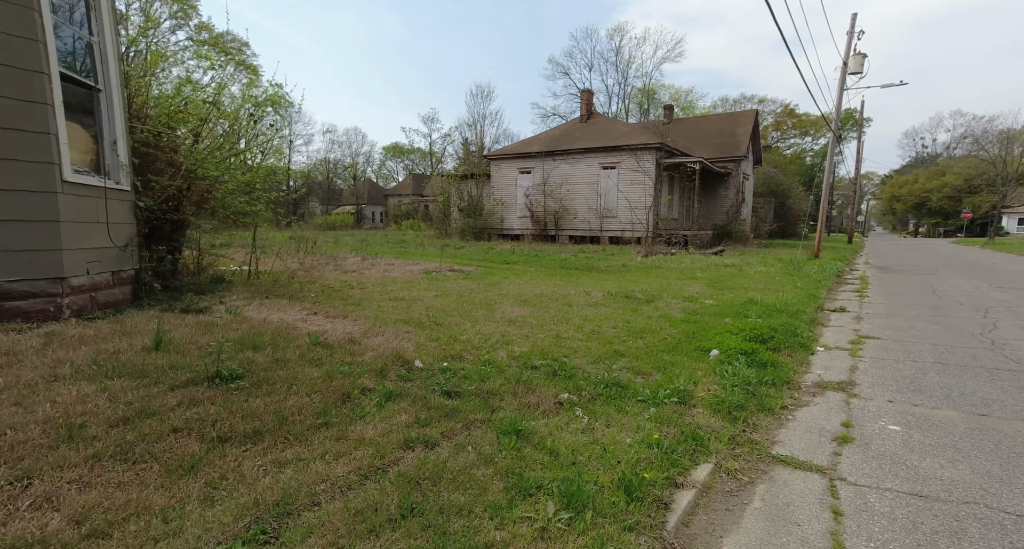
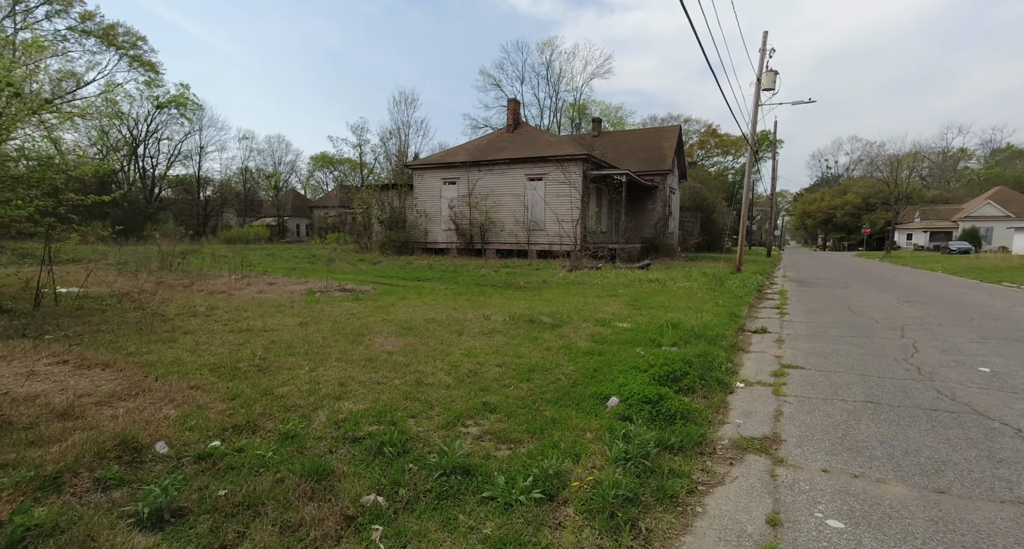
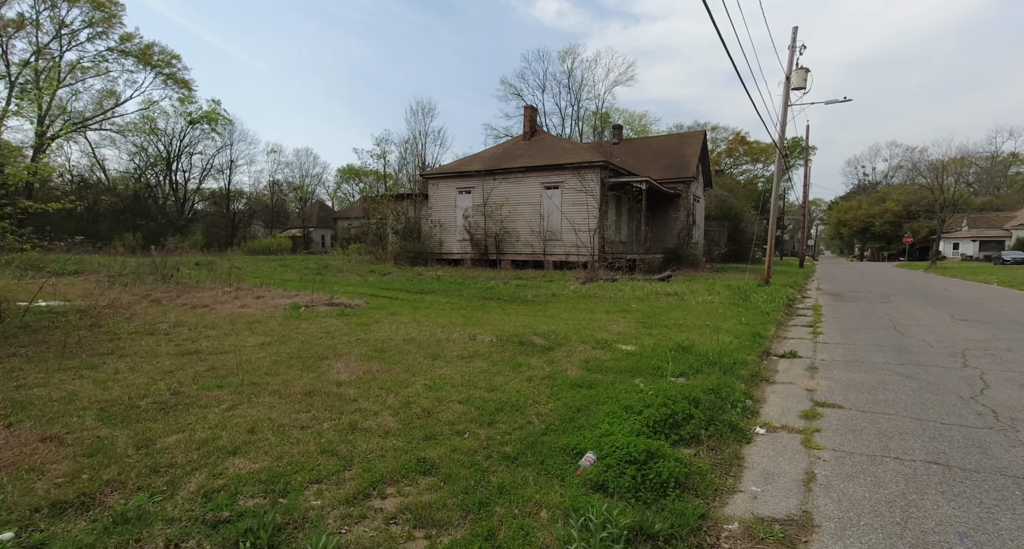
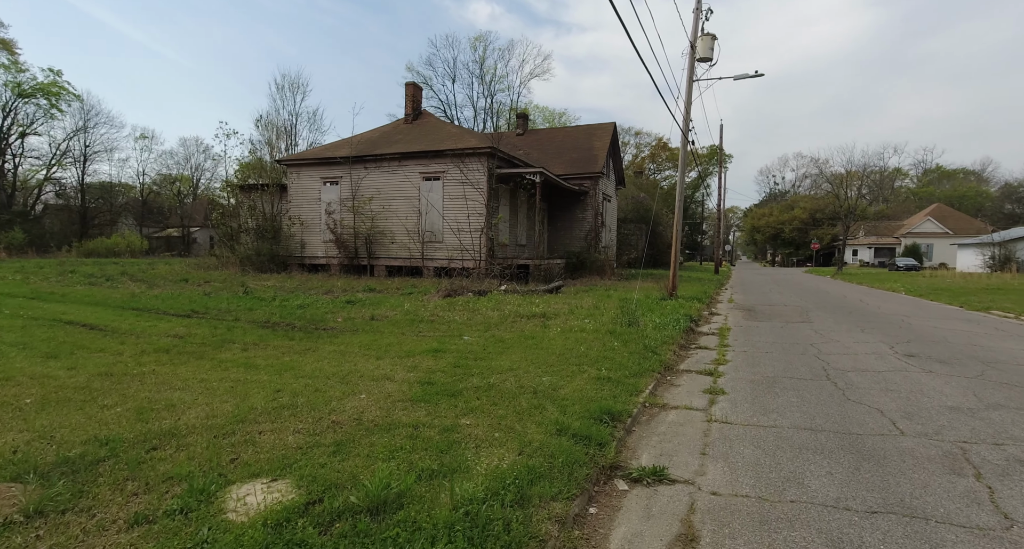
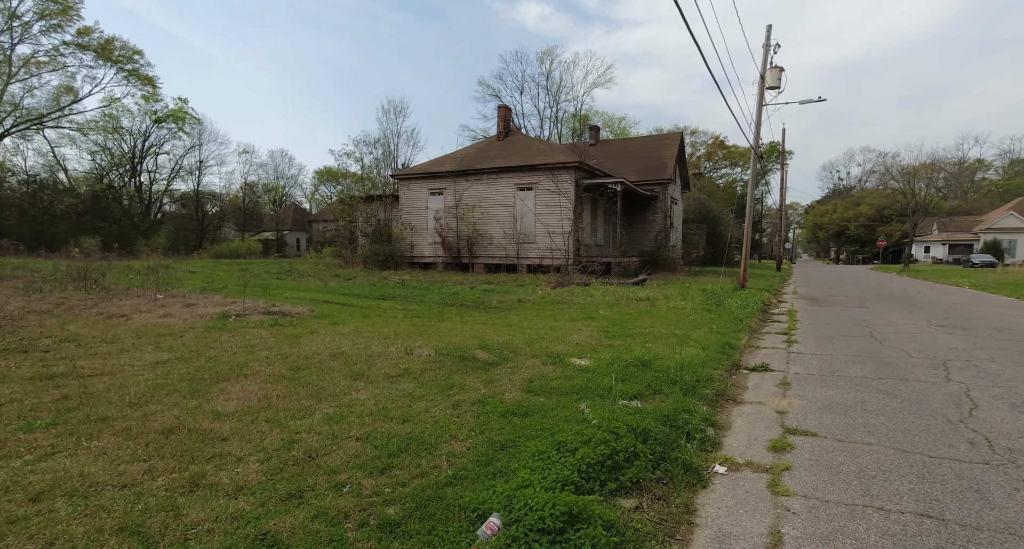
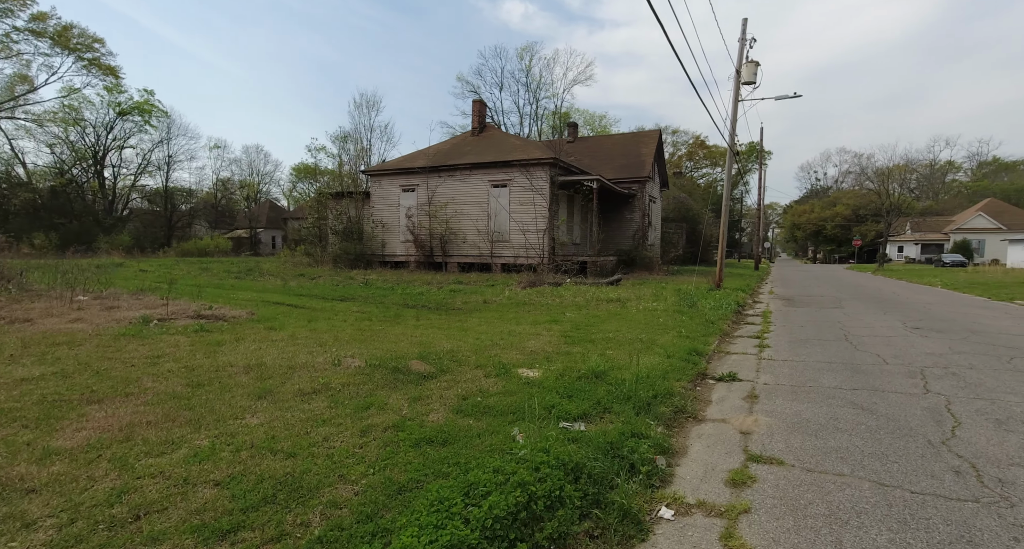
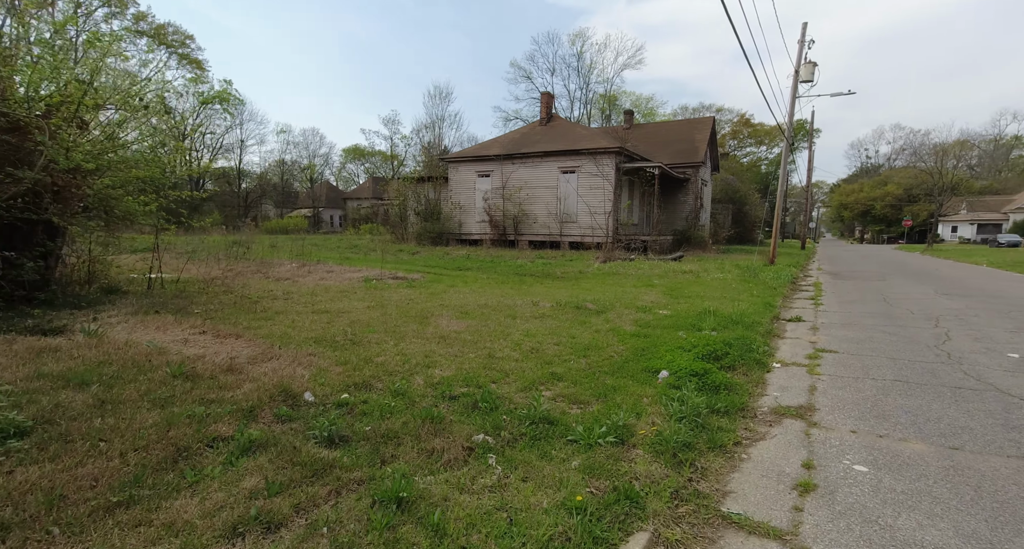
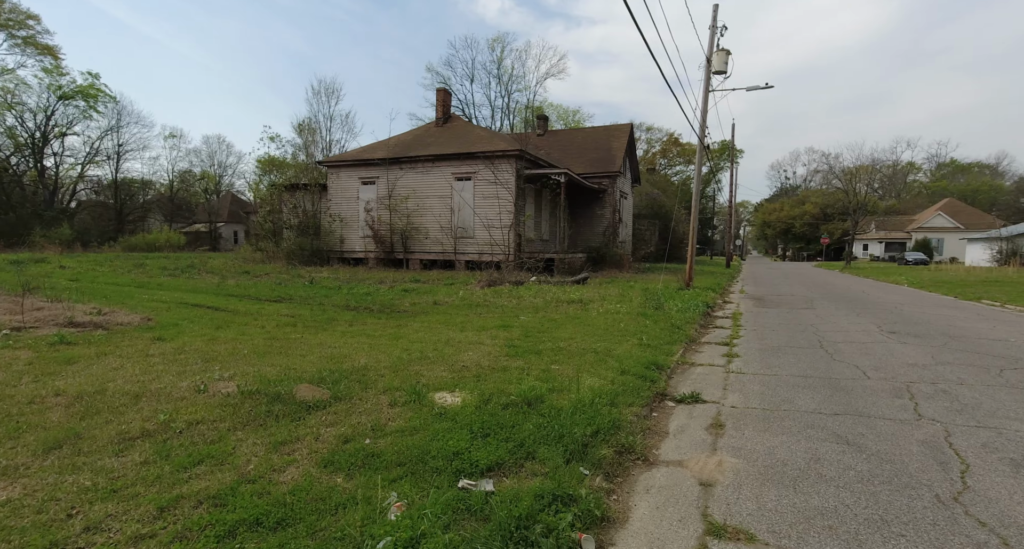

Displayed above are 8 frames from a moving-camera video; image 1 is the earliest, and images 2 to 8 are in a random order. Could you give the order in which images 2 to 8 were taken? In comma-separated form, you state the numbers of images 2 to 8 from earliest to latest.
7, 2, 3, 5, 6, 8, 4
